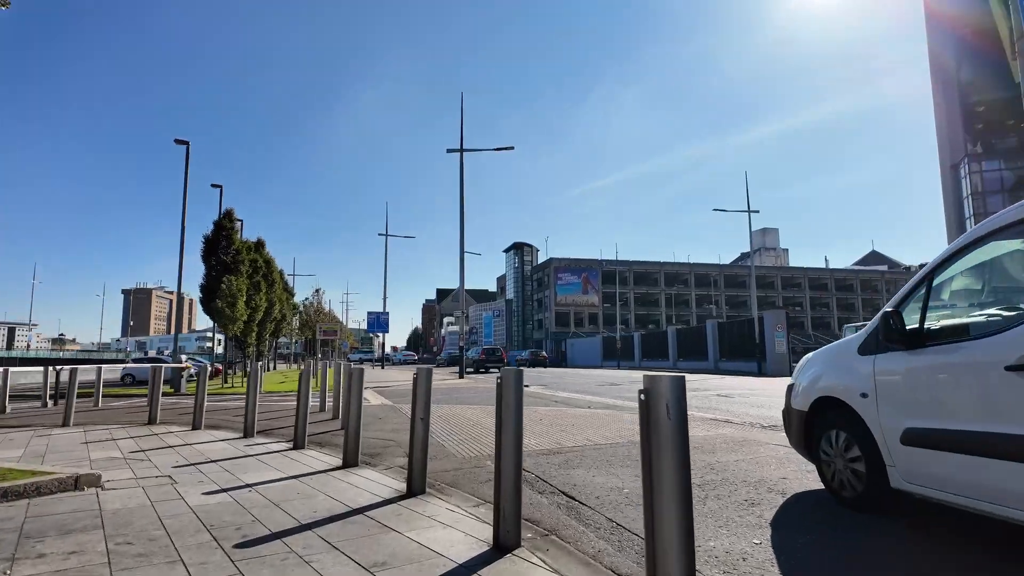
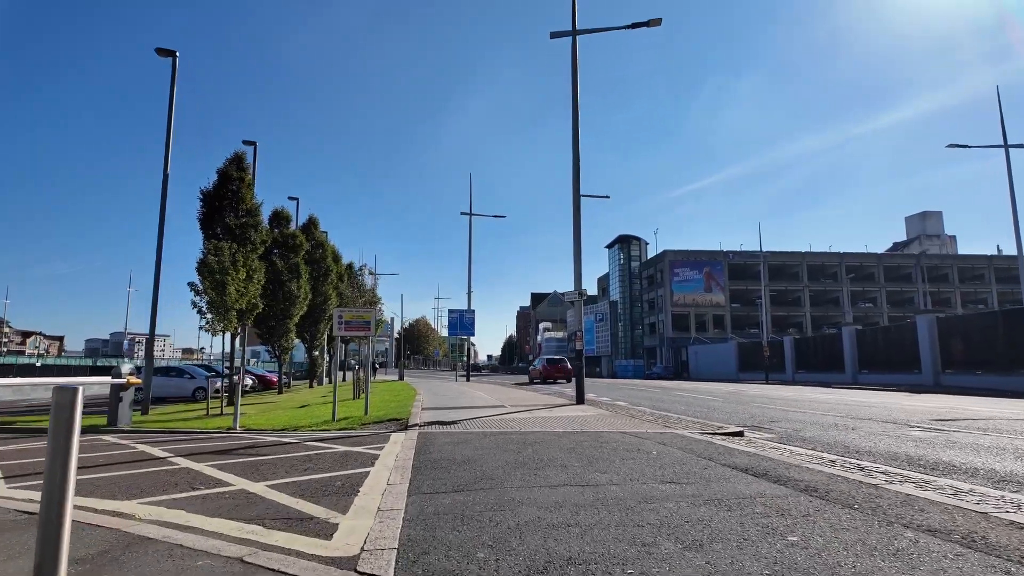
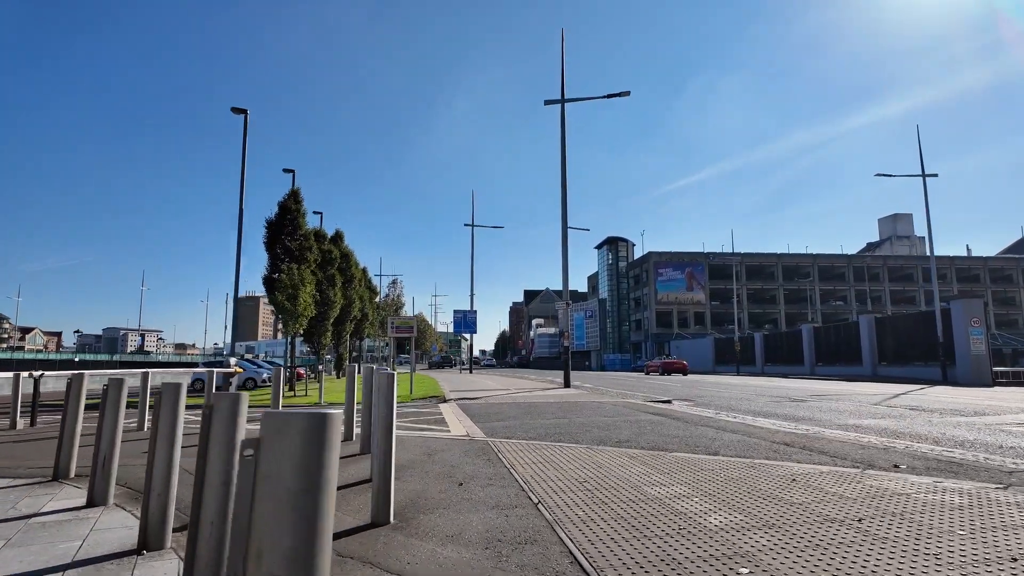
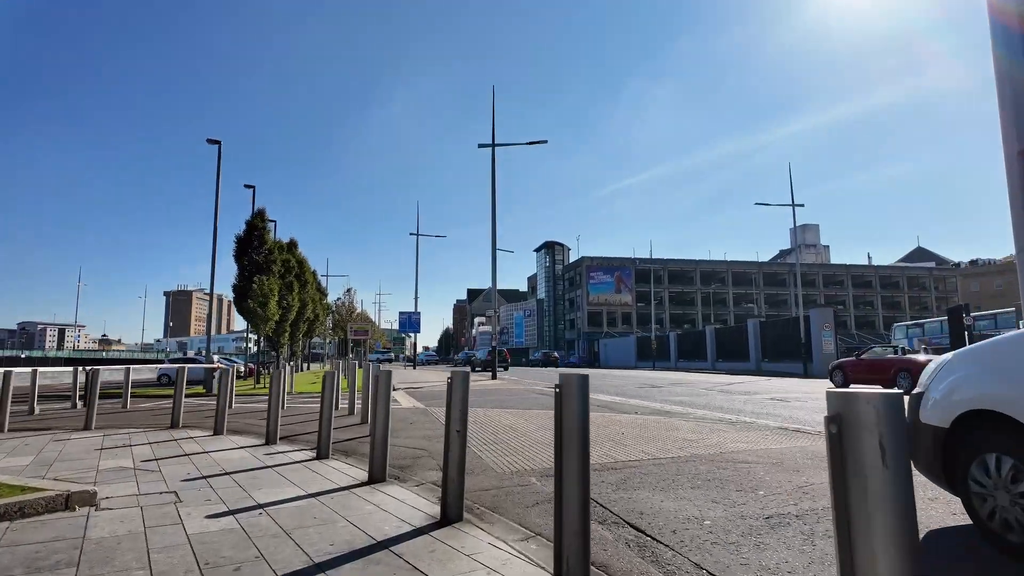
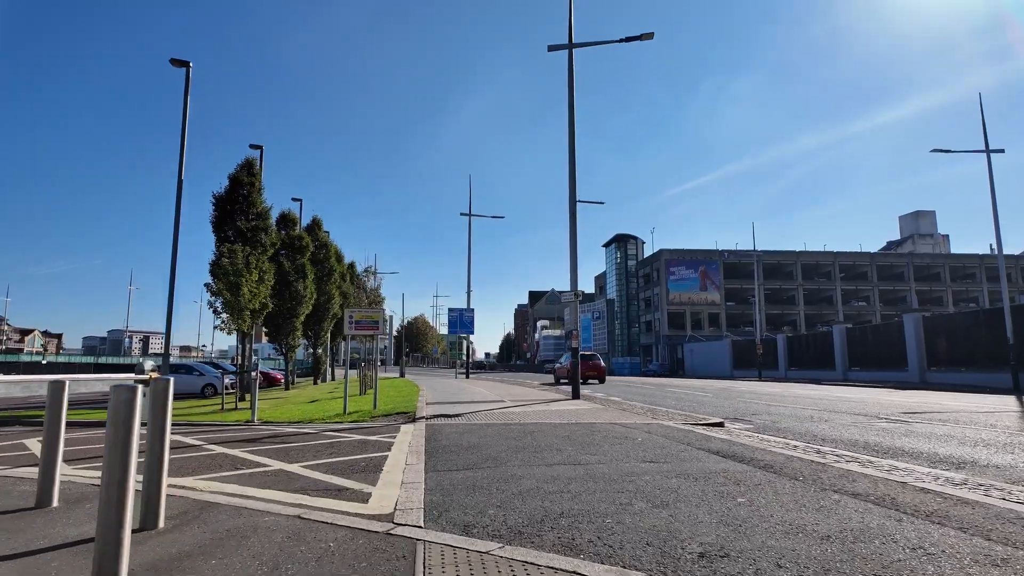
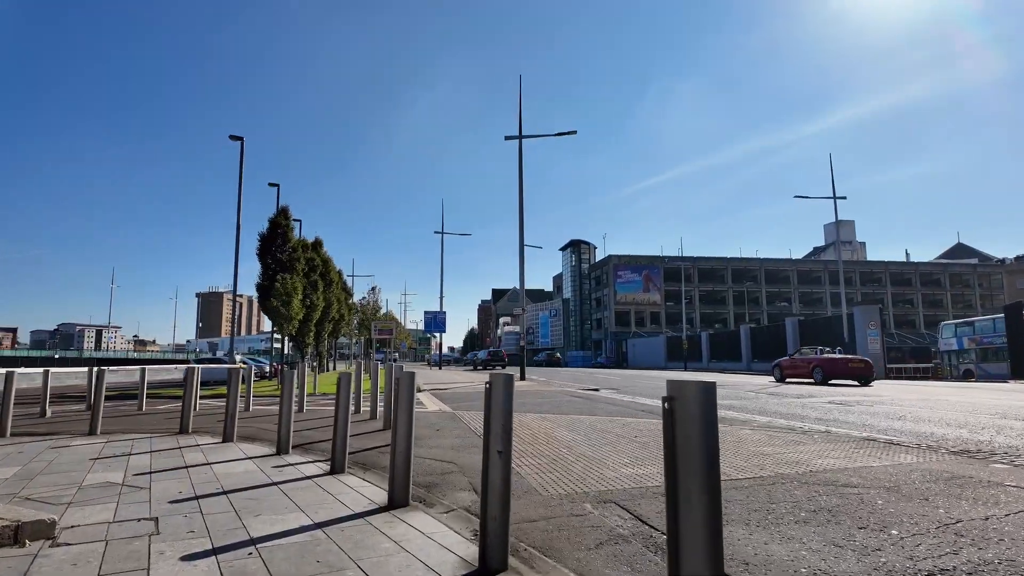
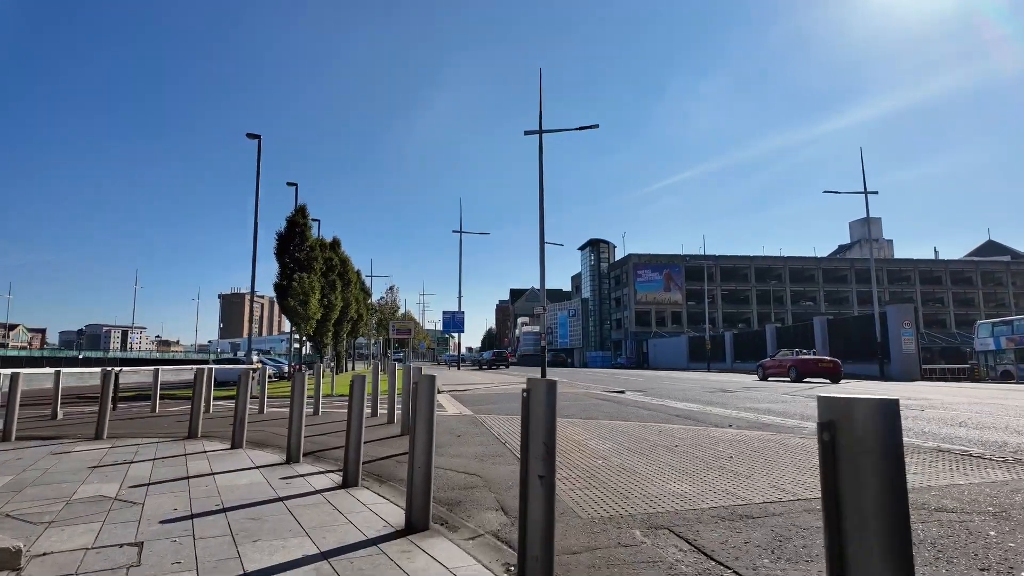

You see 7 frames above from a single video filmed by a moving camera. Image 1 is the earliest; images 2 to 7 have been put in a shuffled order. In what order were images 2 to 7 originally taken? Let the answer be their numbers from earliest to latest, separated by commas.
4, 6, 7, 3, 5, 2
